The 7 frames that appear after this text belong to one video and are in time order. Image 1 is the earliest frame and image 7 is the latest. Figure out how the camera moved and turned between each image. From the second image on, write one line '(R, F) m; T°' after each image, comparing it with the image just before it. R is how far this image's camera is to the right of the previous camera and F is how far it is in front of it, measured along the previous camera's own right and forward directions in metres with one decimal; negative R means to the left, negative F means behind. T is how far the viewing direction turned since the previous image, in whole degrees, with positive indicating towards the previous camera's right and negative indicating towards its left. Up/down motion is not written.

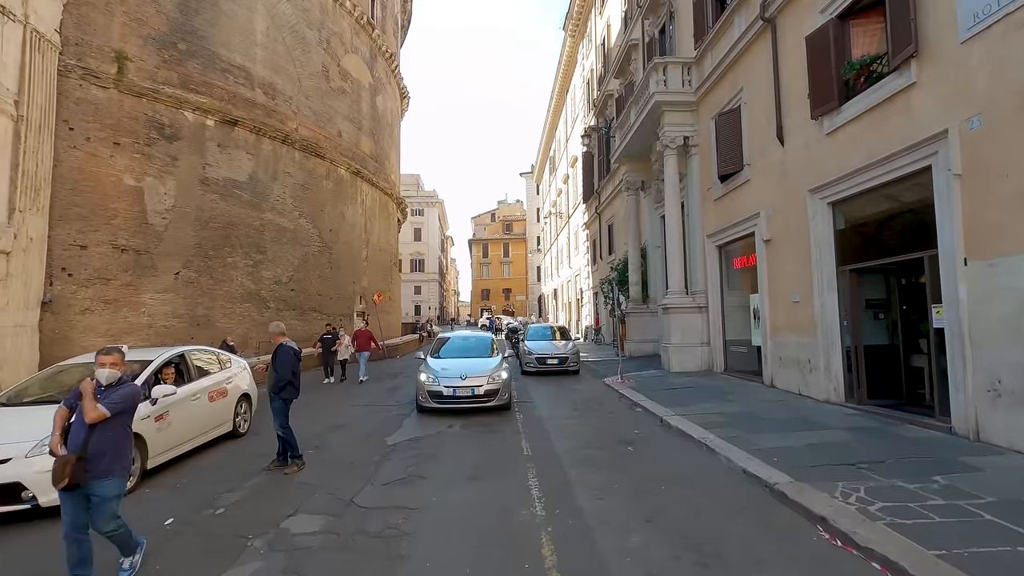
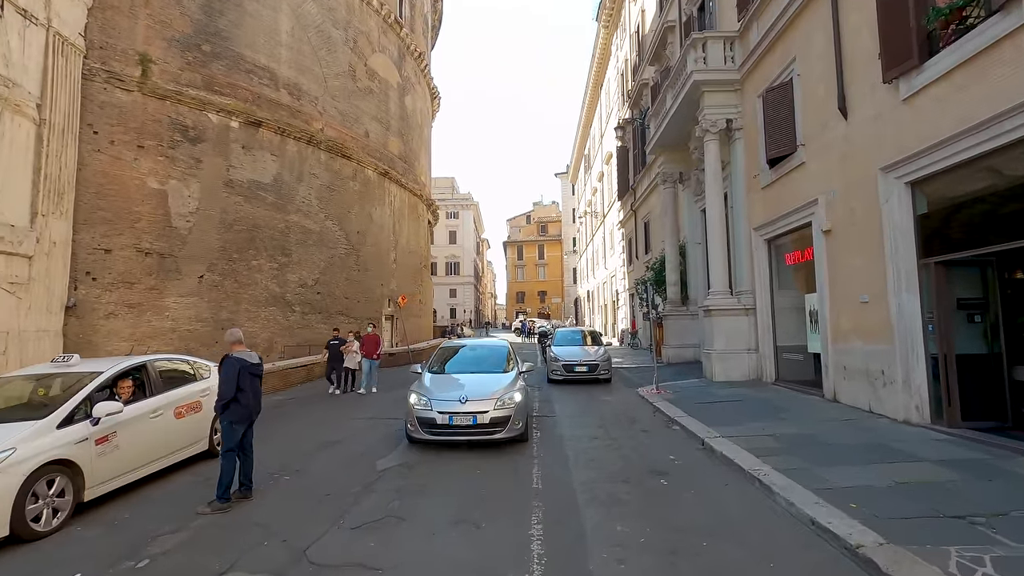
(+0.3, +0.9) m; -4°
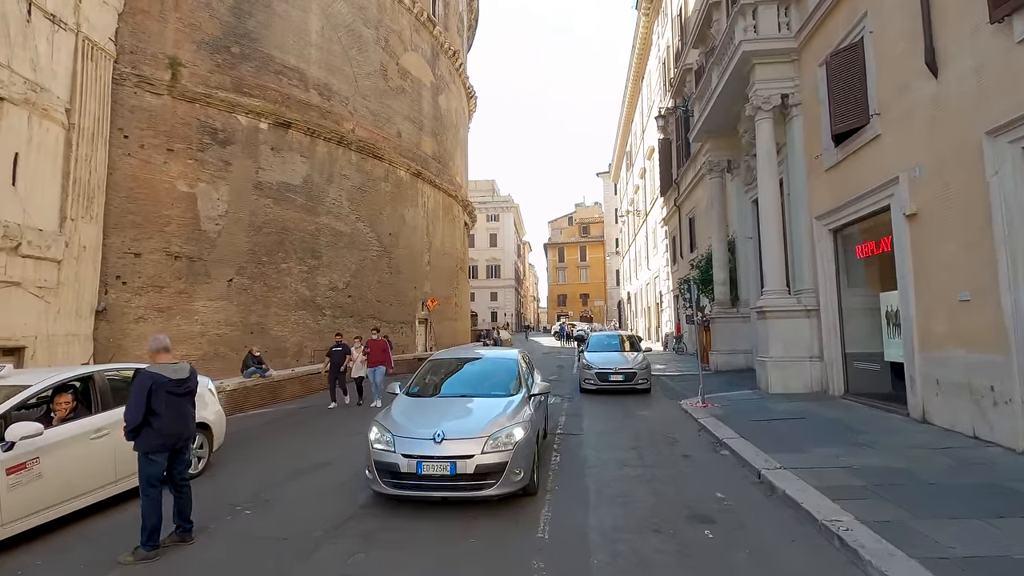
(+0.3, +0.9) m; -5°
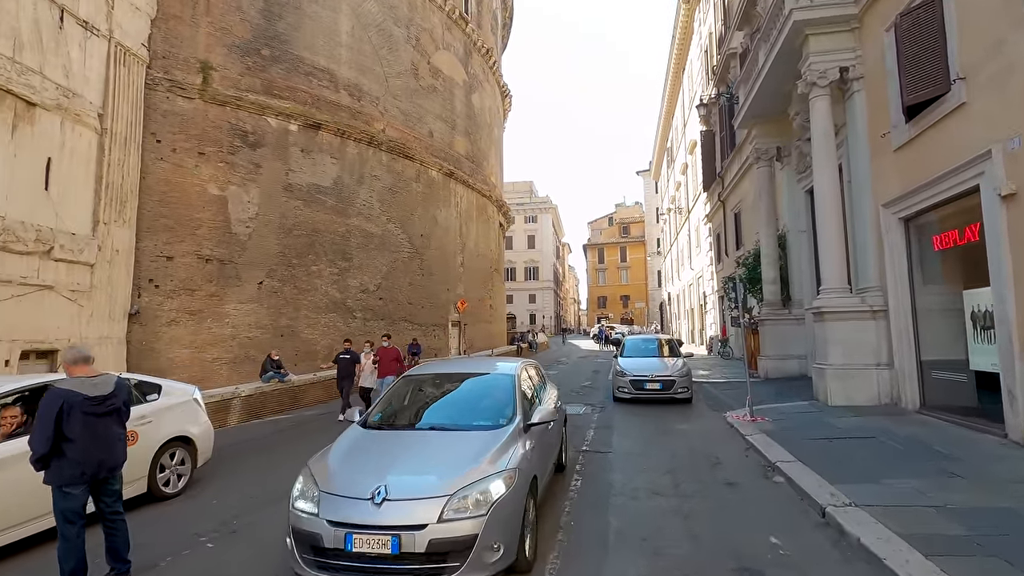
(+0.2, +0.7) m; -4°
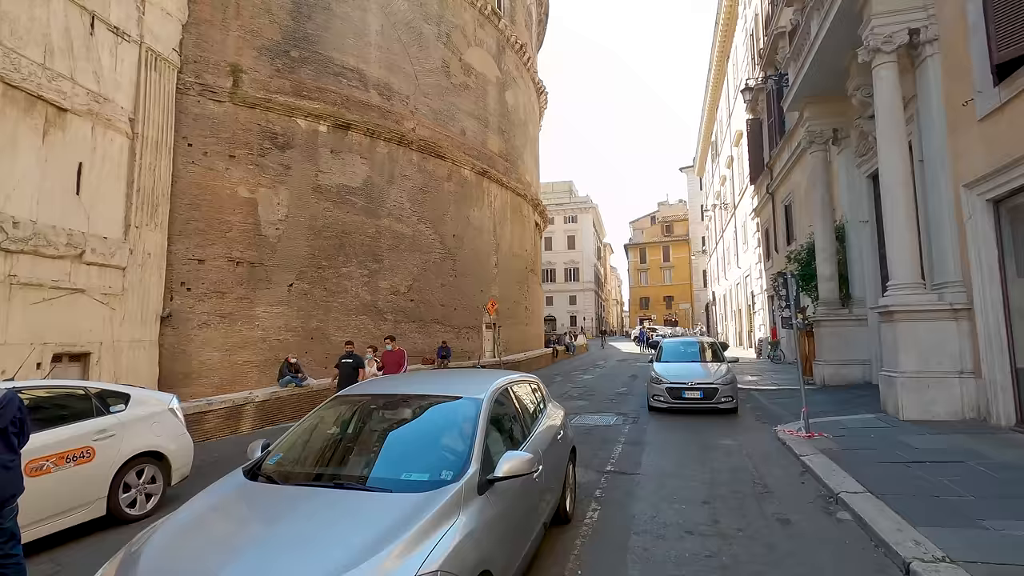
(+0.3, +0.7) m; -5°
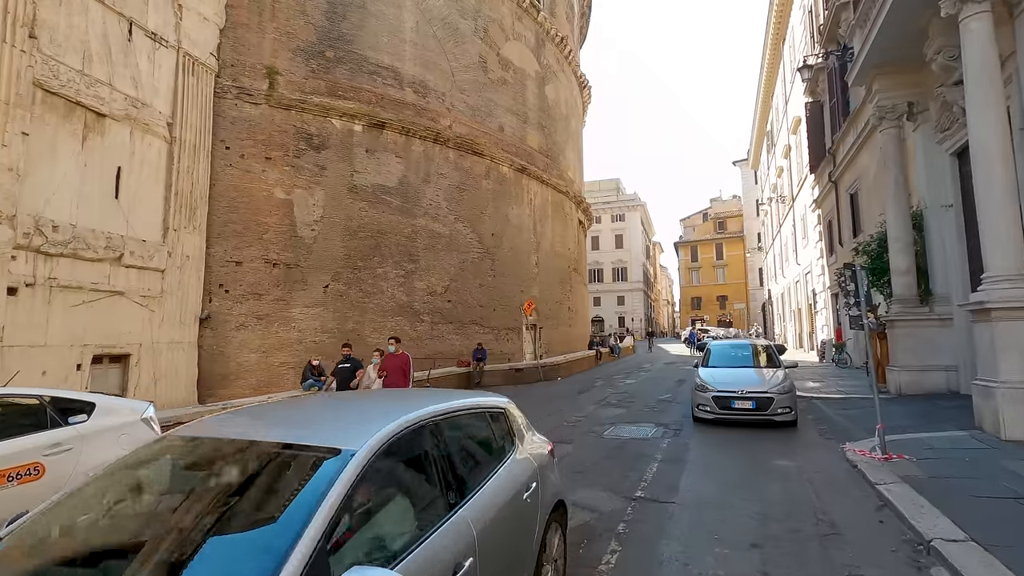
(+0.3, +0.7) m; -5°
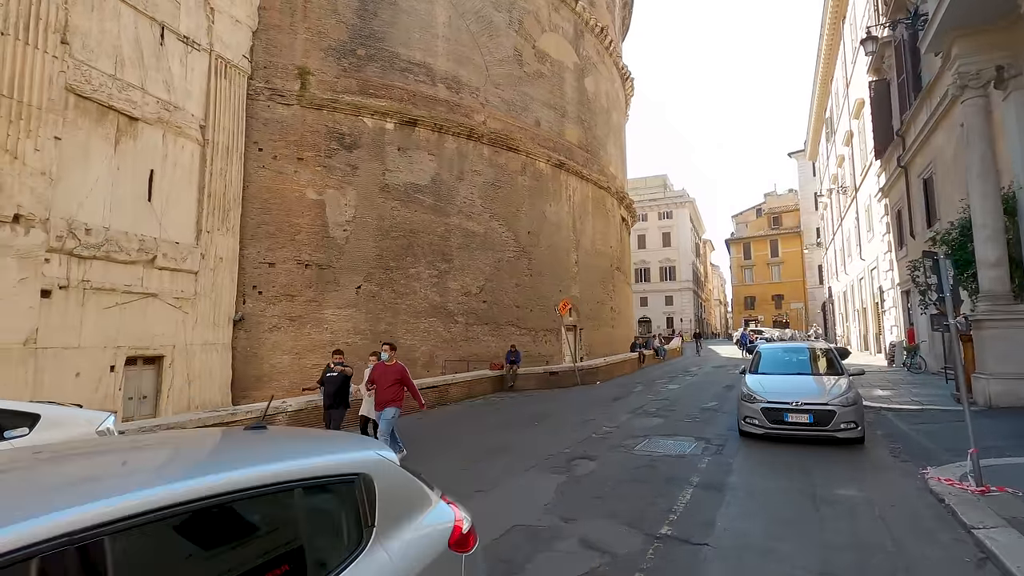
(+0.3, +0.7) m; -5°
